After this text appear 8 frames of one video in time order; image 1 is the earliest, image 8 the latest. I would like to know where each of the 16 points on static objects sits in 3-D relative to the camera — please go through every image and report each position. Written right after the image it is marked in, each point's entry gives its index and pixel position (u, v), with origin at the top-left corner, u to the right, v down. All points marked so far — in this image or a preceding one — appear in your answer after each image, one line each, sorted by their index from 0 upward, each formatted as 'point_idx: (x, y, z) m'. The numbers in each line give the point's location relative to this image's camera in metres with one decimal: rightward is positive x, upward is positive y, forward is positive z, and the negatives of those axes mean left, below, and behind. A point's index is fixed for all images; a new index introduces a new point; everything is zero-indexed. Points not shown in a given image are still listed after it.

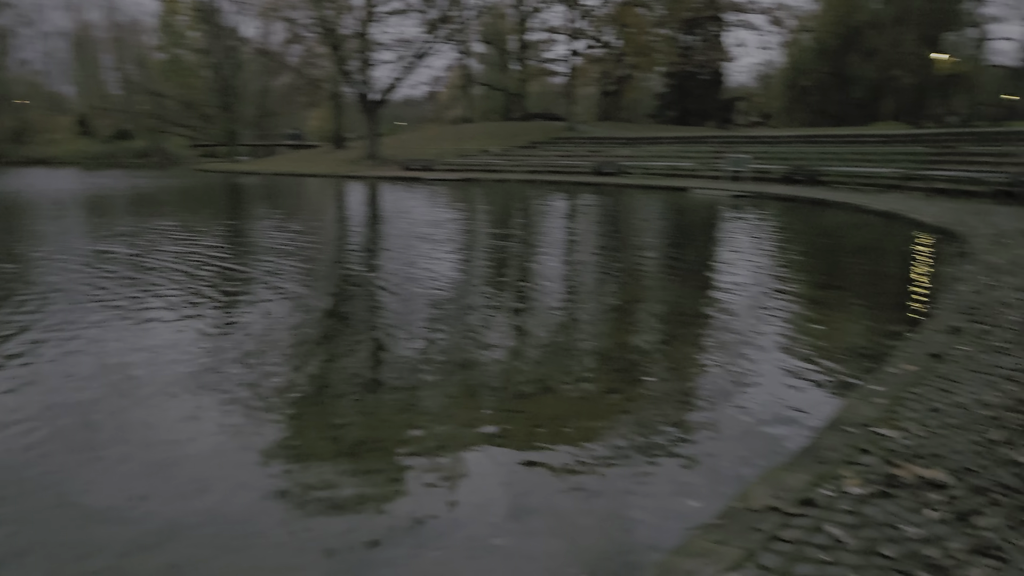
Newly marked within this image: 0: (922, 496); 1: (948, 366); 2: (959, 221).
0: (+1.7, -0.9, +3.5) m
1: (+3.0, -0.6, +5.6) m
2: (+9.0, +1.3, +16.6) m
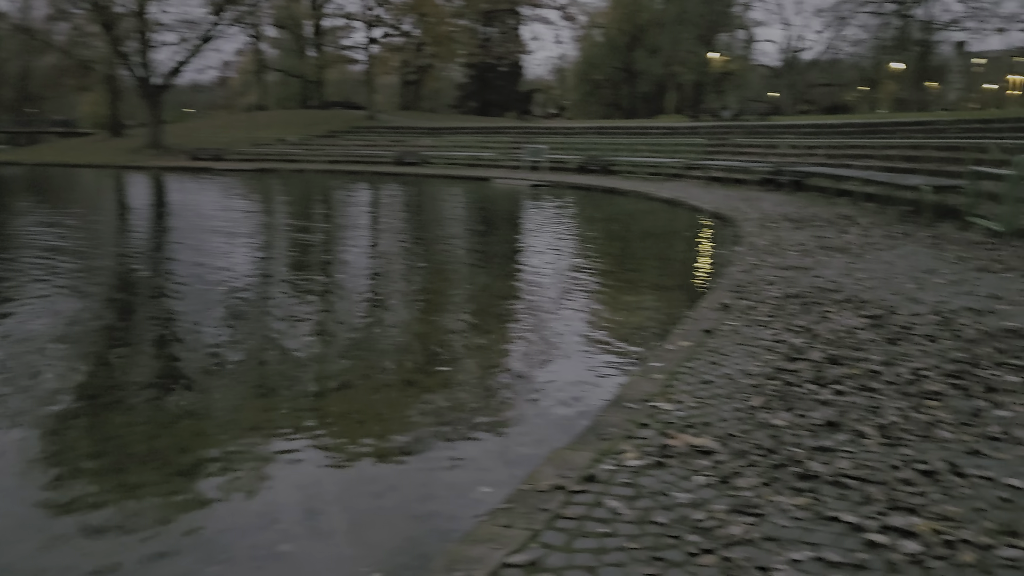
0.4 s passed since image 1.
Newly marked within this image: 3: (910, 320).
0: (+0.8, -0.8, +3.8) m
1: (+1.5, -0.4, +6.1) m
2: (+4.8, +1.8, +18.1) m
3: (+3.2, -0.3, +6.7) m
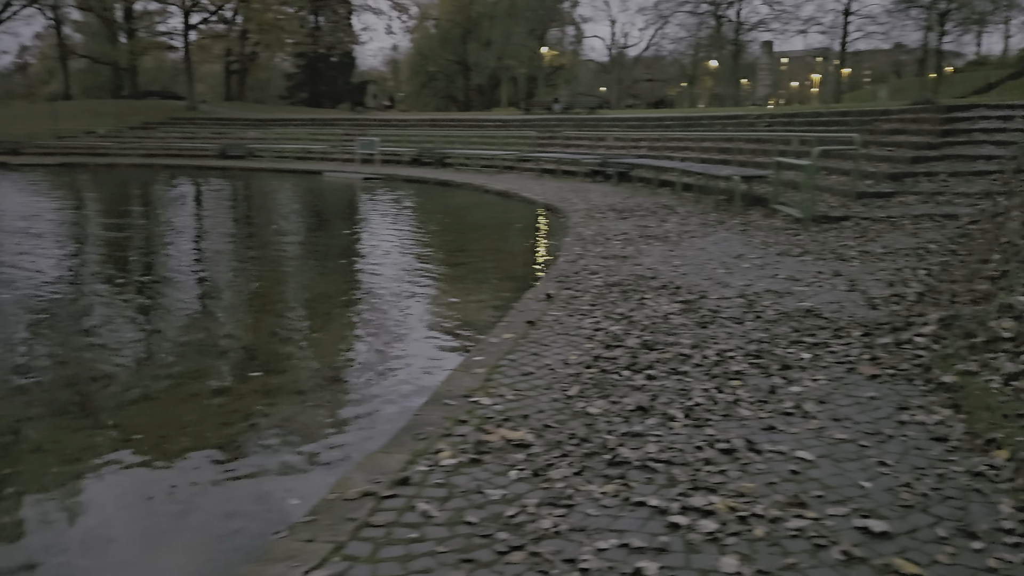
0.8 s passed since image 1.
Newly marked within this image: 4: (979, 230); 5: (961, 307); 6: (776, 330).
0: (0.0, -0.8, +3.8) m
1: (+0.2, -0.3, +6.1) m
2: (+1.1, +2.0, +18.6) m
3: (+1.7, -0.1, +7.0) m
4: (+5.6, +0.7, +10.0) m
5: (+3.2, -0.1, +5.9) m
6: (+1.9, -0.3, +6.0) m
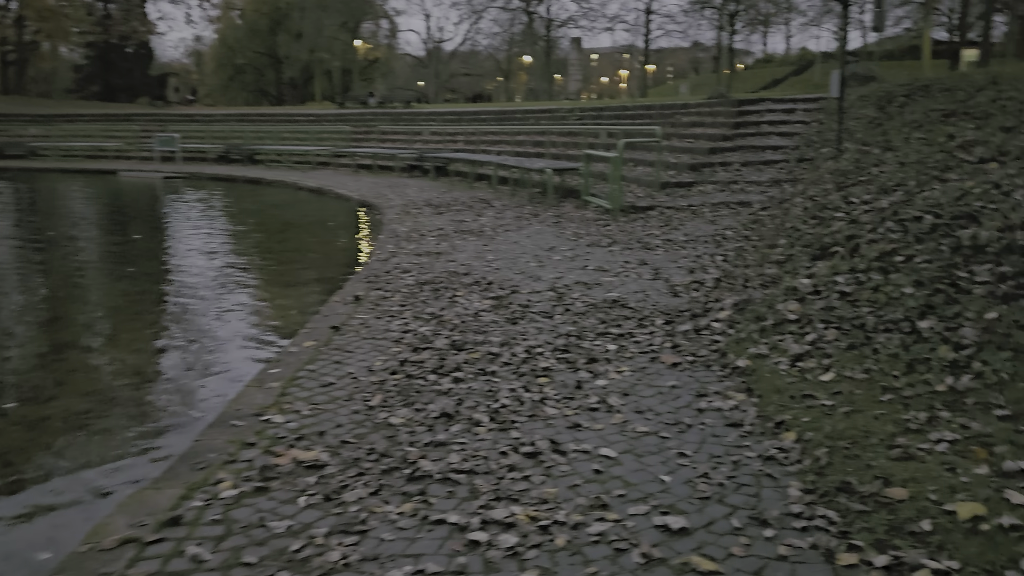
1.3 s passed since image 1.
0: (-0.9, -0.8, +3.4) m
1: (-1.2, -0.4, +5.8) m
2: (-2.9, +2.1, +18.1) m
3: (+0.1, -0.1, +7.0) m
4: (+3.3, +0.9, +10.7) m
5: (+1.8, 0.0, +6.1) m
6: (+0.5, -0.3, +6.0) m
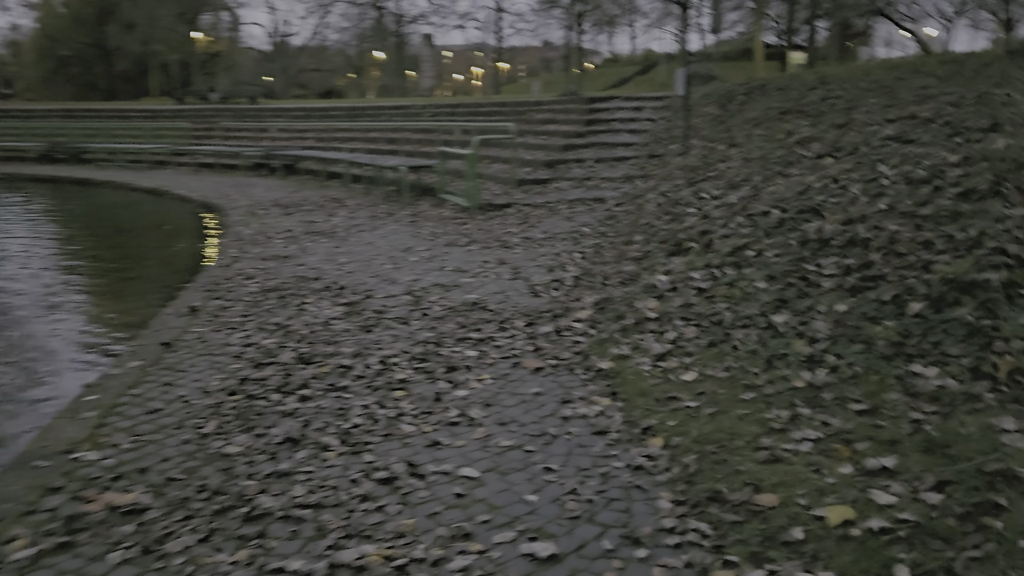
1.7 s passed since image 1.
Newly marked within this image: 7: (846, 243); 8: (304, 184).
0: (-1.4, -0.9, +2.9) m
1: (-2.1, -0.4, +5.2) m
2: (-6.0, +1.9, +17.1) m
3: (-1.0, -0.1, +6.6) m
4: (+1.4, +1.0, +10.8) m
5: (+0.7, 0.0, +6.1) m
6: (-0.5, -0.3, +5.7) m
7: (+2.0, +0.3, +5.1) m
8: (-4.9, +2.5, +19.5) m
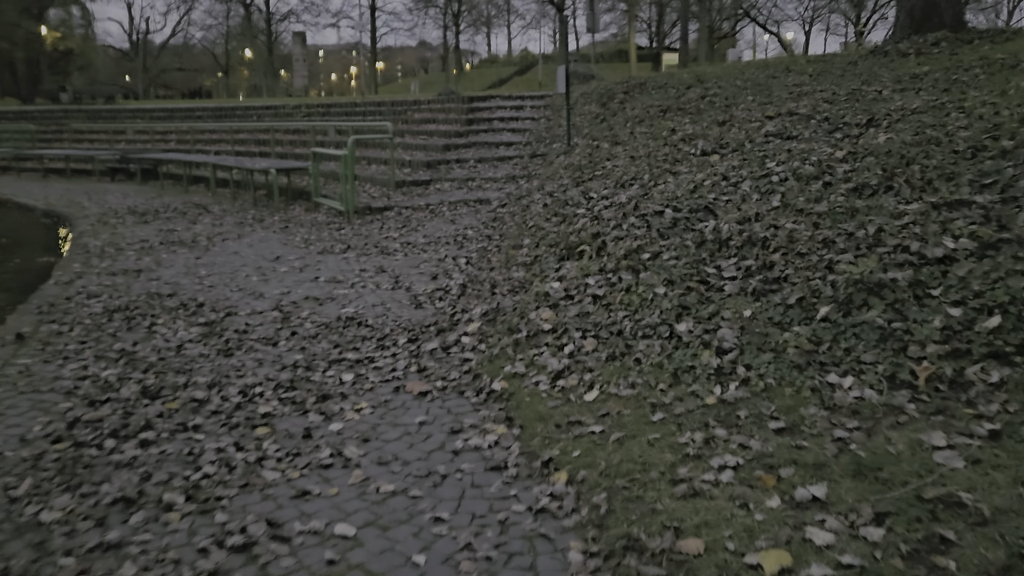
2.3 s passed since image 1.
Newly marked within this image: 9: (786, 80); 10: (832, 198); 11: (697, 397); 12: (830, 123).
0: (-1.7, -1.0, +2.2) m
1: (-2.8, -0.6, +4.4) m
2: (-8.3, +1.6, +15.6) m
3: (-1.9, -0.2, +5.9) m
4: (-0.1, +0.9, +10.4) m
5: (-0.1, -0.1, +5.6) m
6: (-1.2, -0.4, +5.1) m
7: (+1.4, +0.3, +4.8) m
8: (-7.6, +2.2, +18.2) m
9: (+4.0, +3.0, +12.1) m
10: (+2.0, +0.6, +5.2) m
11: (+0.8, -0.5, +3.5) m
12: (+3.1, +1.6, +8.0) m
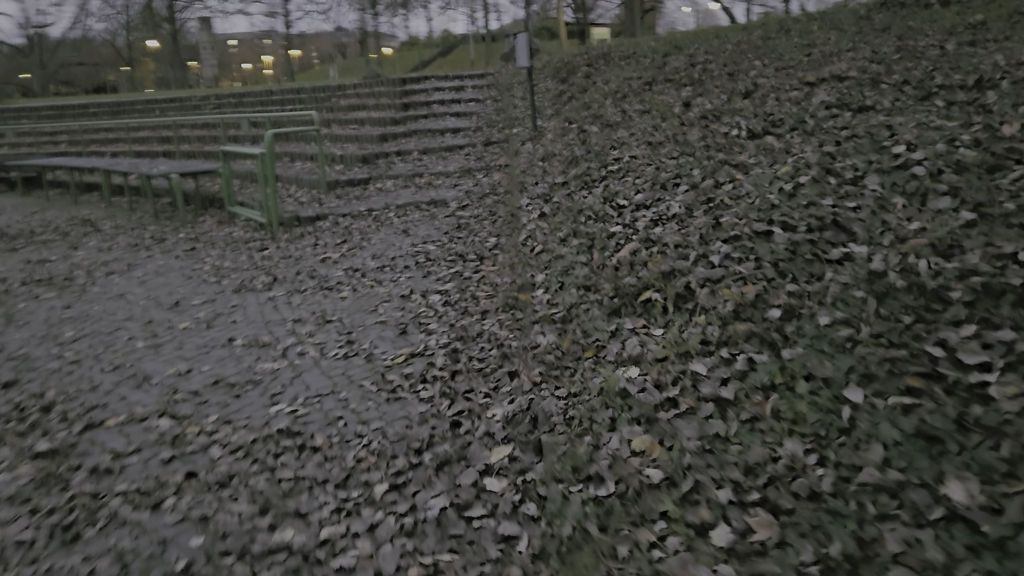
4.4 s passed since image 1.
0: (-1.2, -1.5, 0.0) m
1: (-2.5, -1.1, +2.1) m
2: (-9.0, +1.0, +12.7) m
3: (-1.7, -0.7, +3.6) m
4: (-0.4, +0.7, +8.2) m
5: (+0.1, -0.4, +3.5) m
6: (-1.0, -0.8, +2.9) m
7: (+1.6, 0.0, +2.8) m
8: (-8.6, +1.6, +15.3) m
9: (+3.4, +3.0, +10.2) m
10: (+2.2, +0.3, +3.2) m
11: (+1.1, -0.8, +1.5) m
12: (+2.9, +1.5, +6.1) m
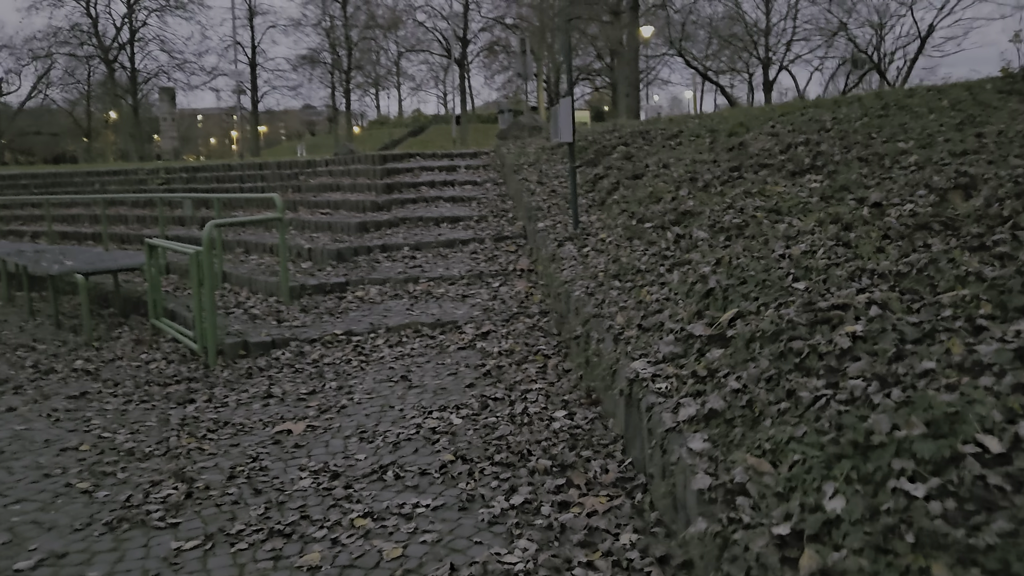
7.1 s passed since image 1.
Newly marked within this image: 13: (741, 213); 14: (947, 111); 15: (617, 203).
0: (-0.5, -1.9, -3.2) m
1: (-1.8, -1.7, -1.1) m
2: (-8.8, -0.5, +9.3) m
3: (-1.1, -1.4, +0.5) m
4: (+0.1, -0.6, +5.3) m
5: (+0.7, -1.2, +0.4) m
6: (-0.3, -1.5, -0.2) m
7: (+2.2, -0.7, -0.1) m
8: (-8.4, -0.1, +12.0) m
9: (+3.8, +1.6, +7.6) m
10: (+2.8, -0.5, +0.3) m
11: (+1.9, -1.4, -1.5) m
12: (+3.5, +0.4, +3.3) m
13: (+1.6, +0.6, +5.8) m
14: (+4.1, +1.7, +7.7) m
15: (+1.0, +0.9, +8.1) m
